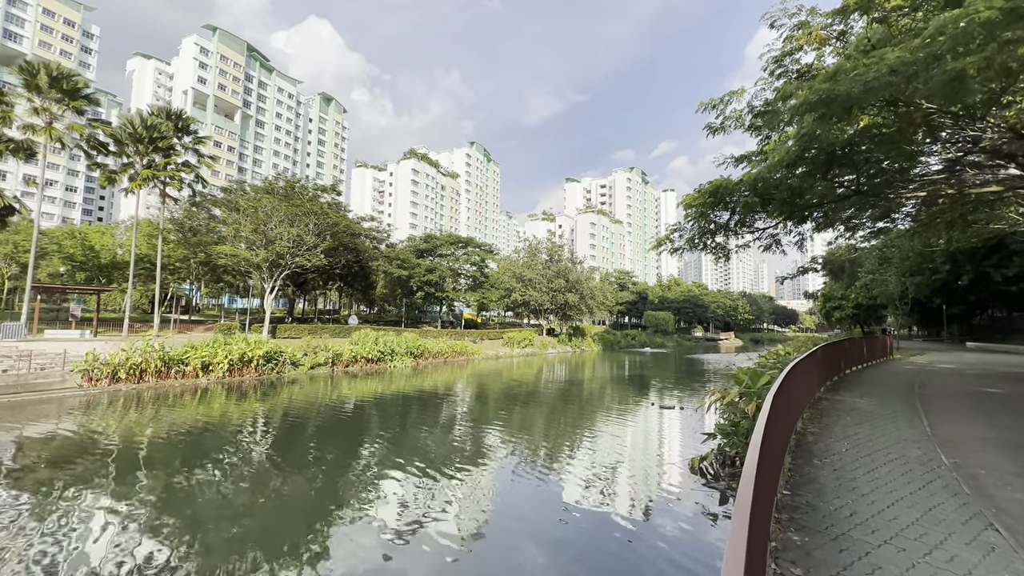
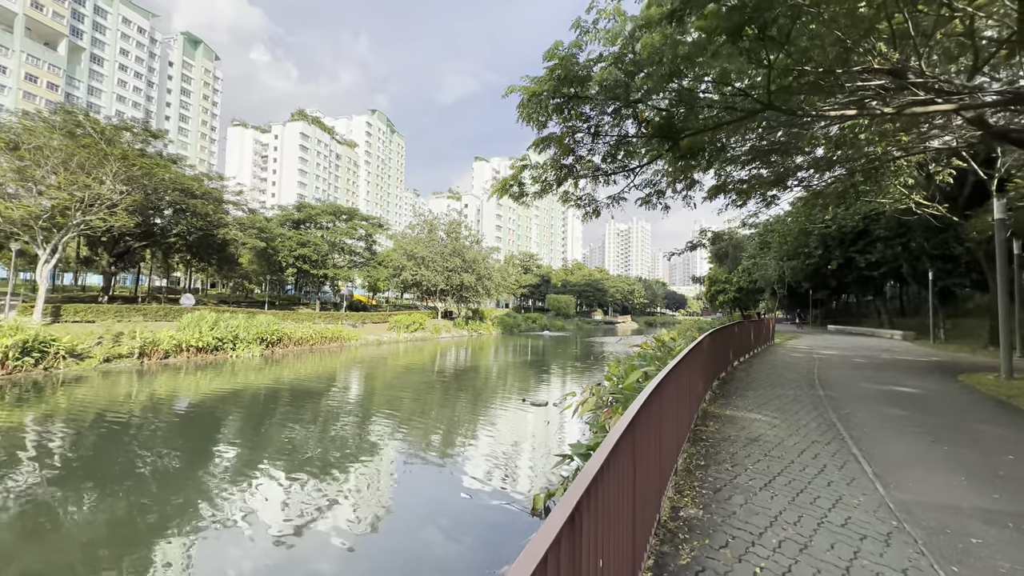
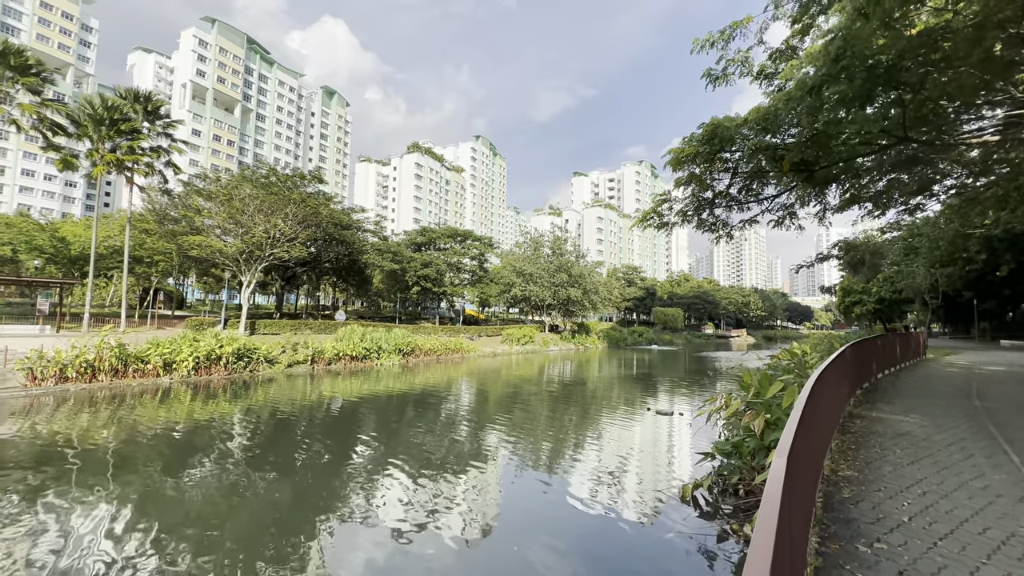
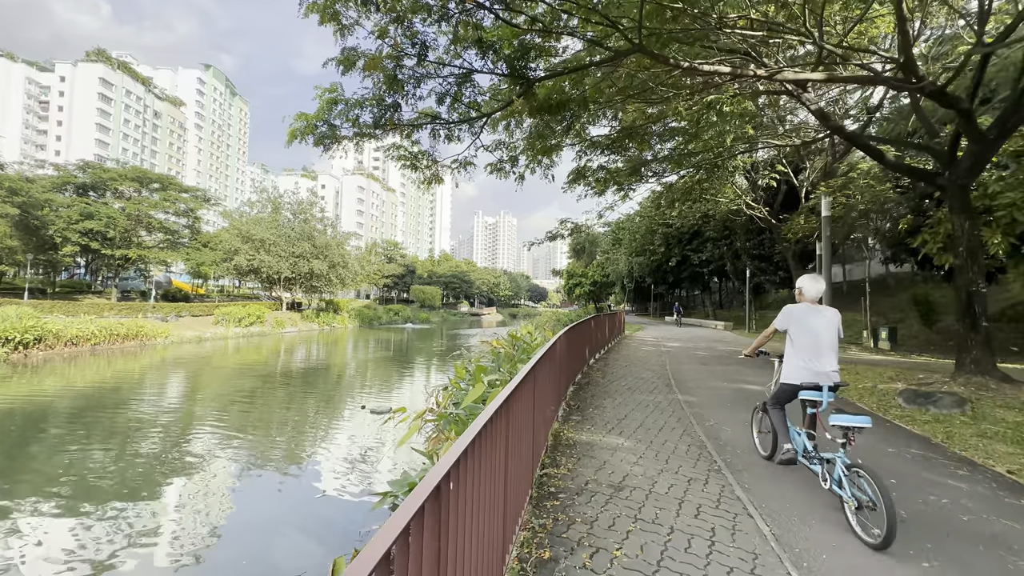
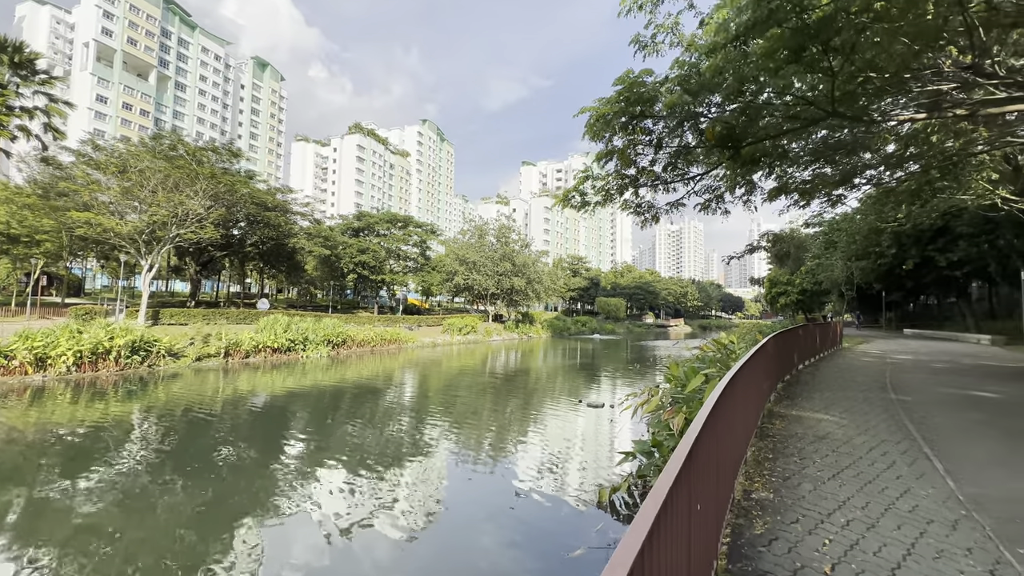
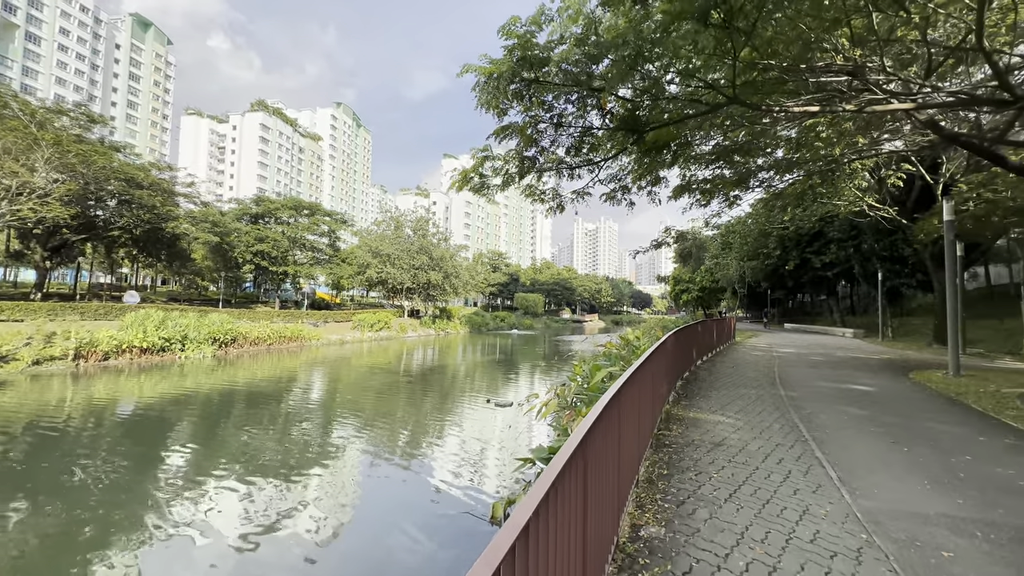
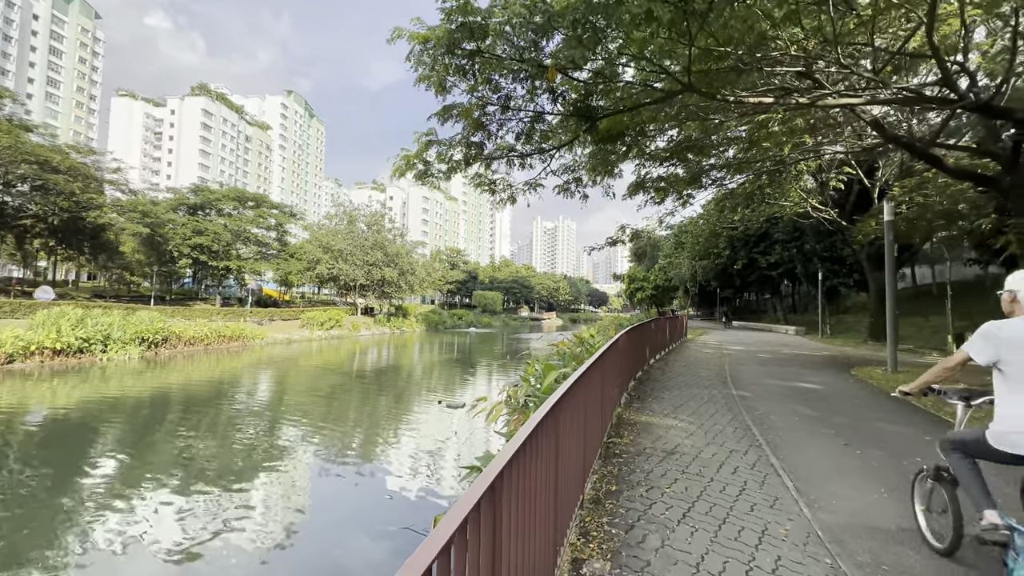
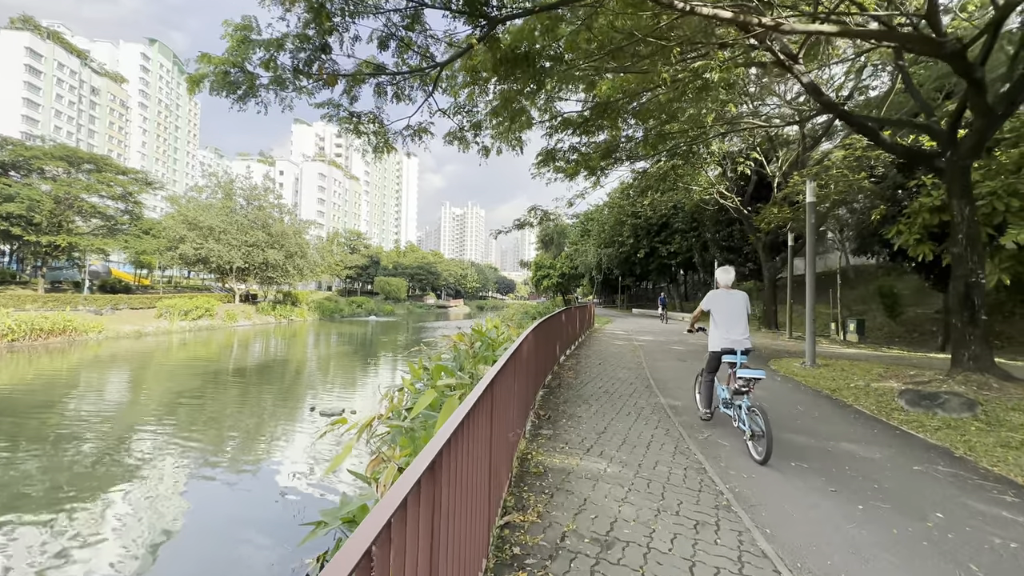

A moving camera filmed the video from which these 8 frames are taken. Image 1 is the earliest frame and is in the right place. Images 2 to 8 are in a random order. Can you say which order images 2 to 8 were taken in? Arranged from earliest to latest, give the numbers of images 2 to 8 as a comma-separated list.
3, 5, 2, 6, 7, 4, 8
